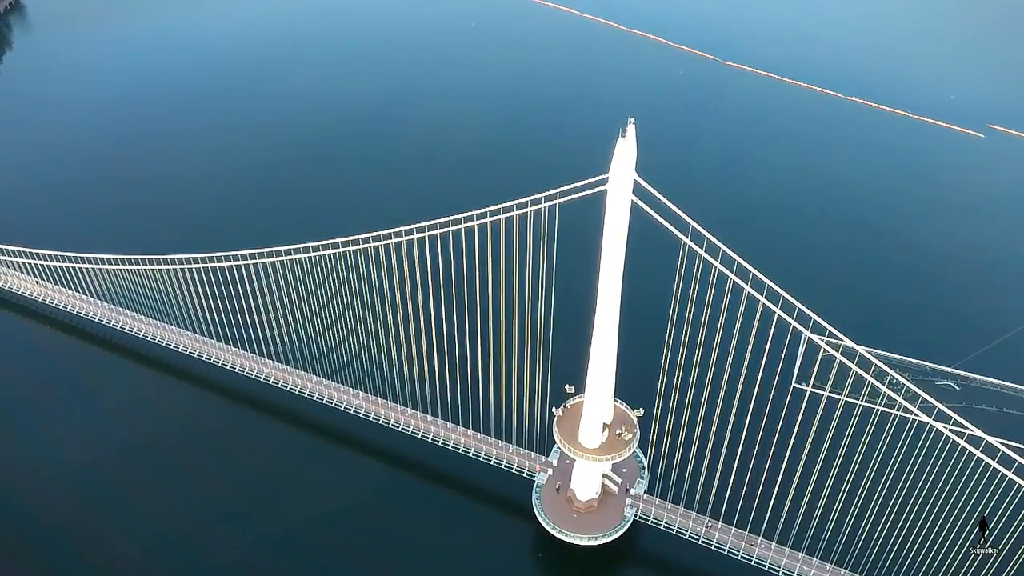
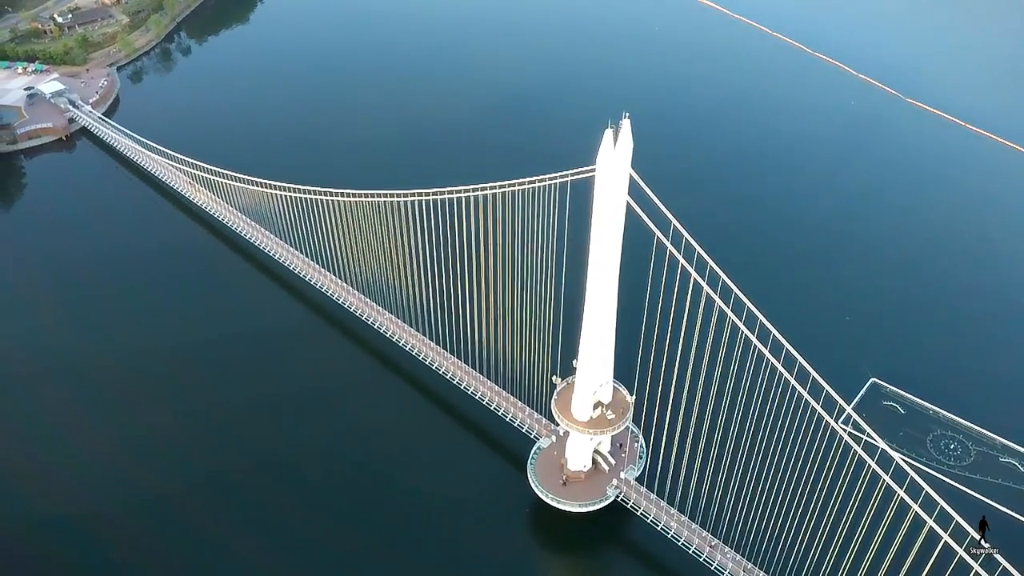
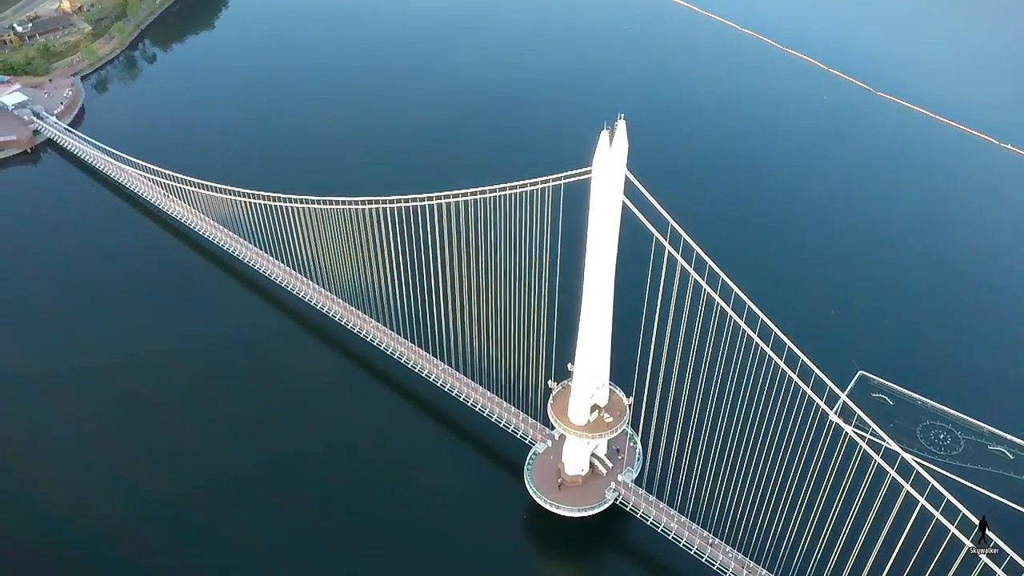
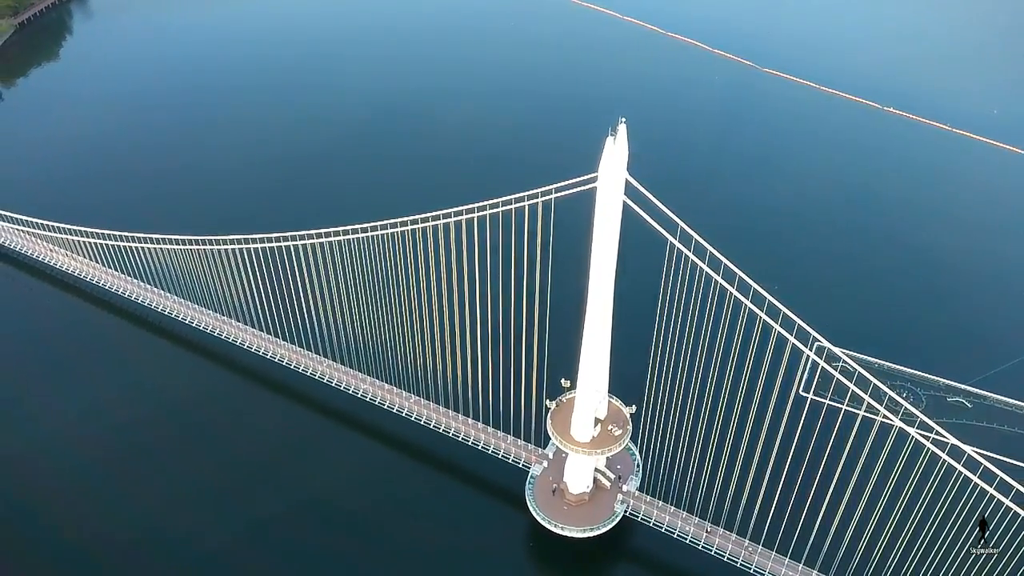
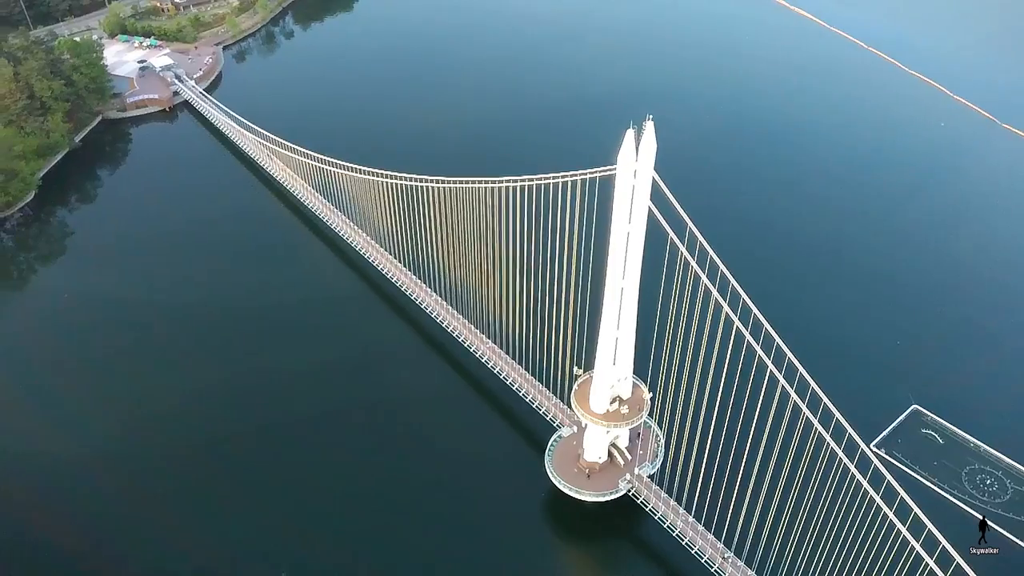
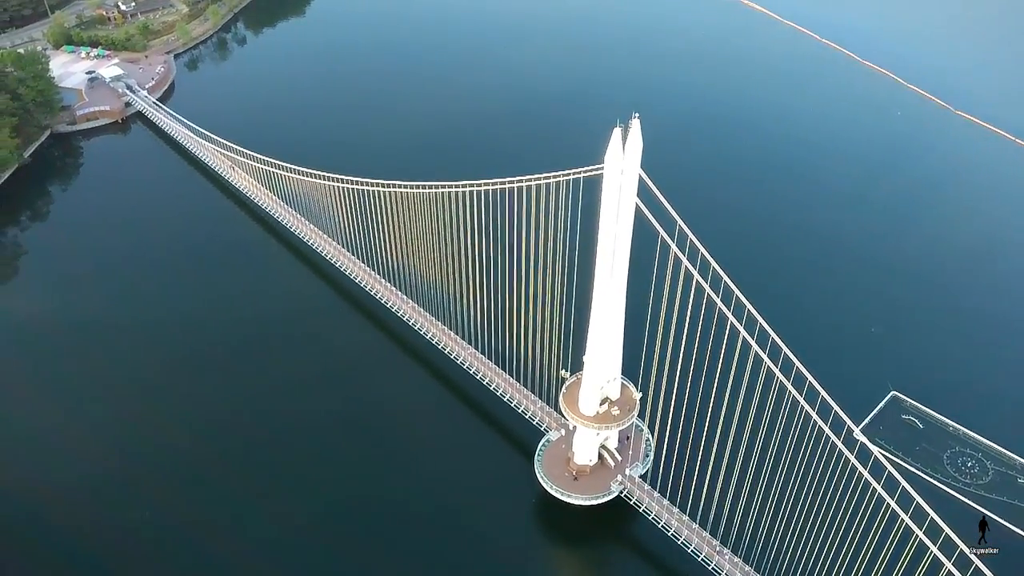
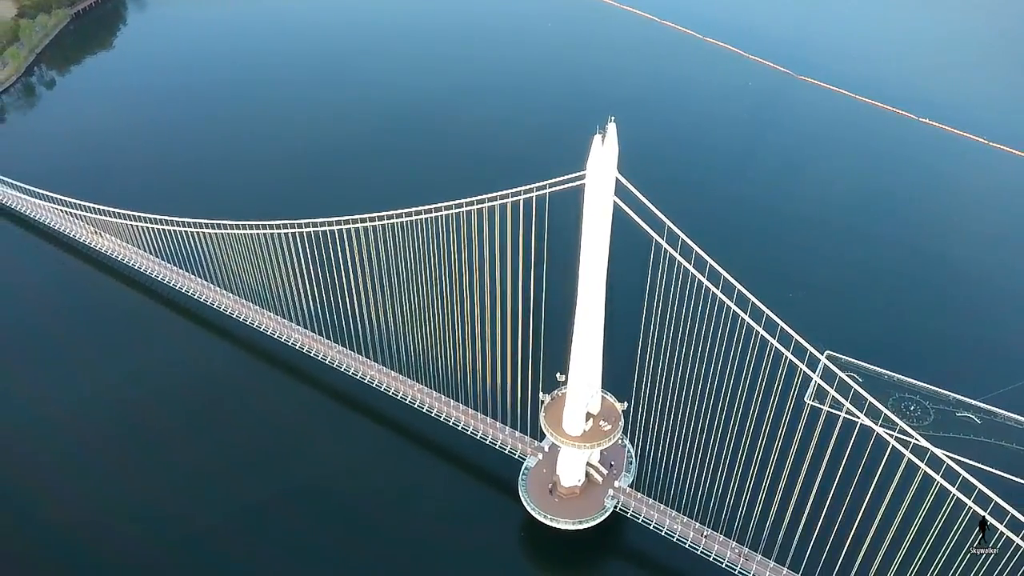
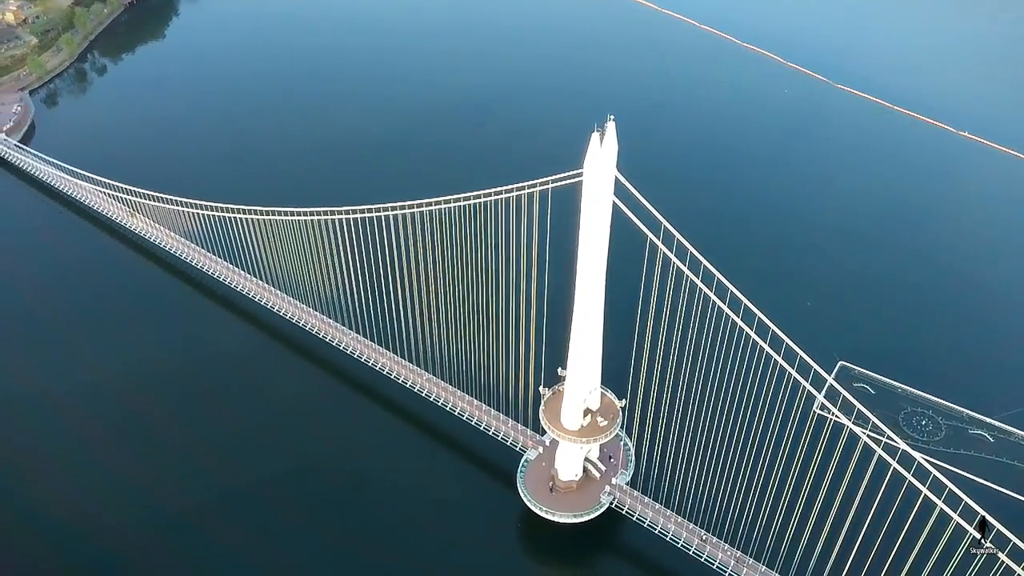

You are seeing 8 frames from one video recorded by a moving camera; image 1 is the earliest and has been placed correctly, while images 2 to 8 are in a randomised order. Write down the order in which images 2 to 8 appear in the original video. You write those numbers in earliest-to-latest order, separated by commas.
4, 7, 8, 3, 2, 6, 5
